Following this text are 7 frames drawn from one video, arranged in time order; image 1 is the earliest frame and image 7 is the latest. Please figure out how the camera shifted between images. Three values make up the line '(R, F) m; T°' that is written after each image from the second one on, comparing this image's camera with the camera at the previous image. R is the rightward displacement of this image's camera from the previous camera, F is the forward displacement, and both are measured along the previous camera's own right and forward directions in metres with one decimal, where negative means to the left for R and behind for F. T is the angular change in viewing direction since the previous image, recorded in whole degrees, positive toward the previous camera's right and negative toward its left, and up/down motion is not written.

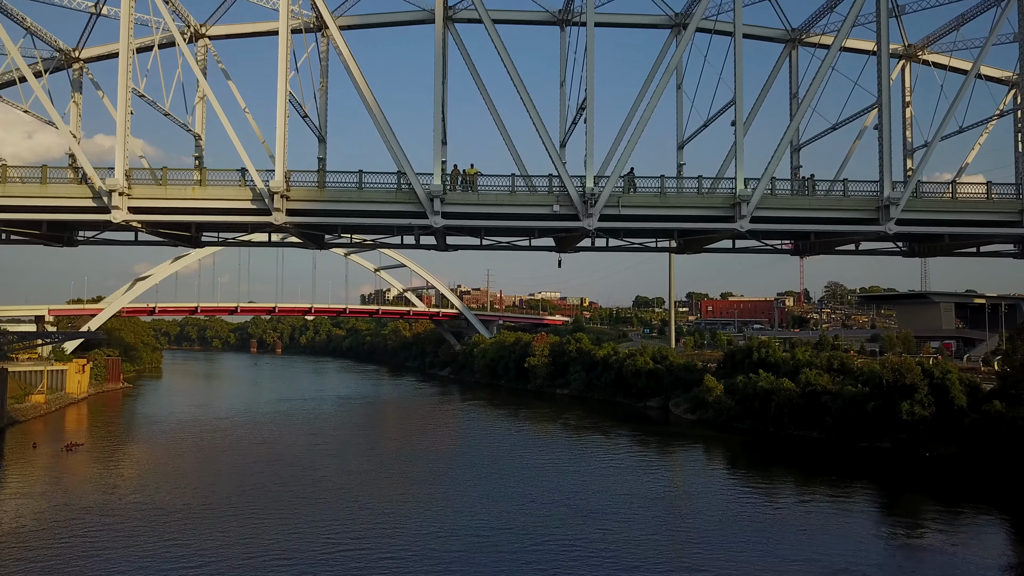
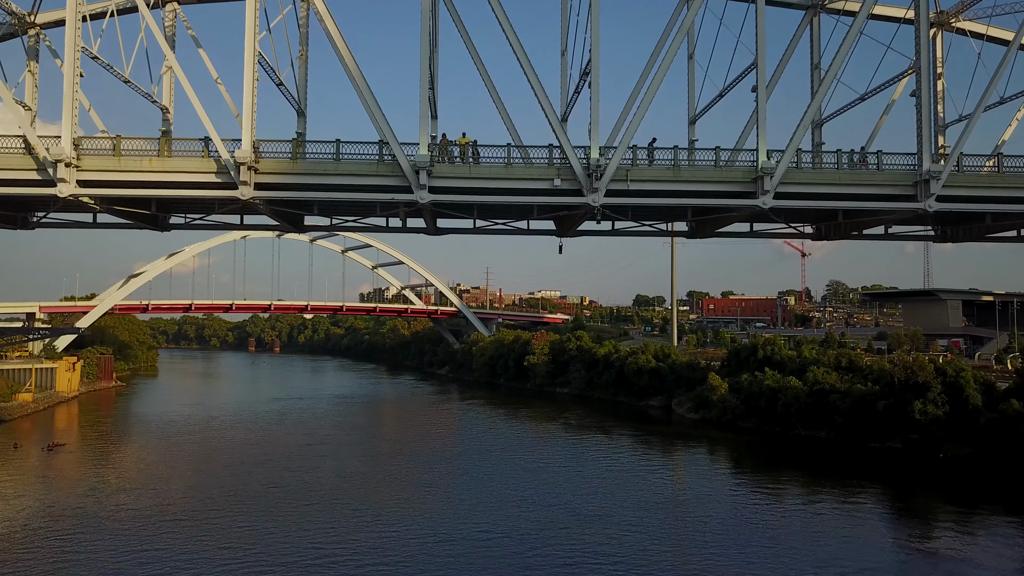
(0.0, +0.5) m; 0°
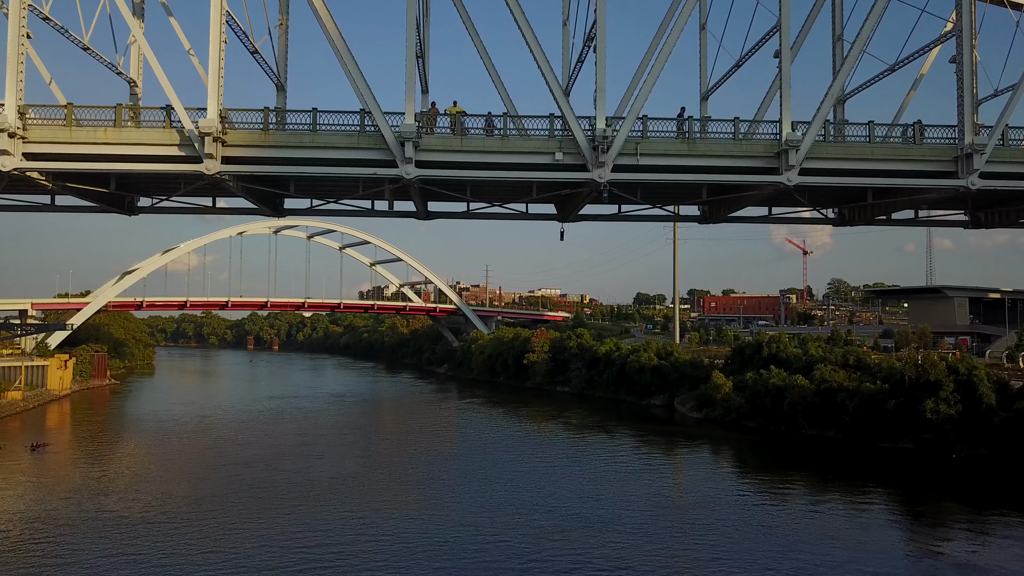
(0.0, +0.5) m; 0°
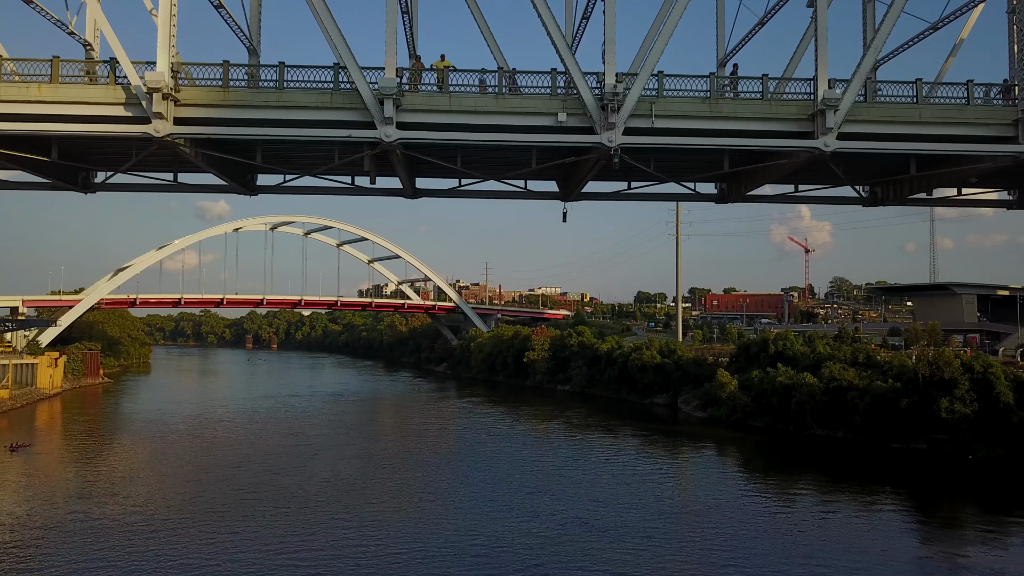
(0.0, +0.5) m; 0°
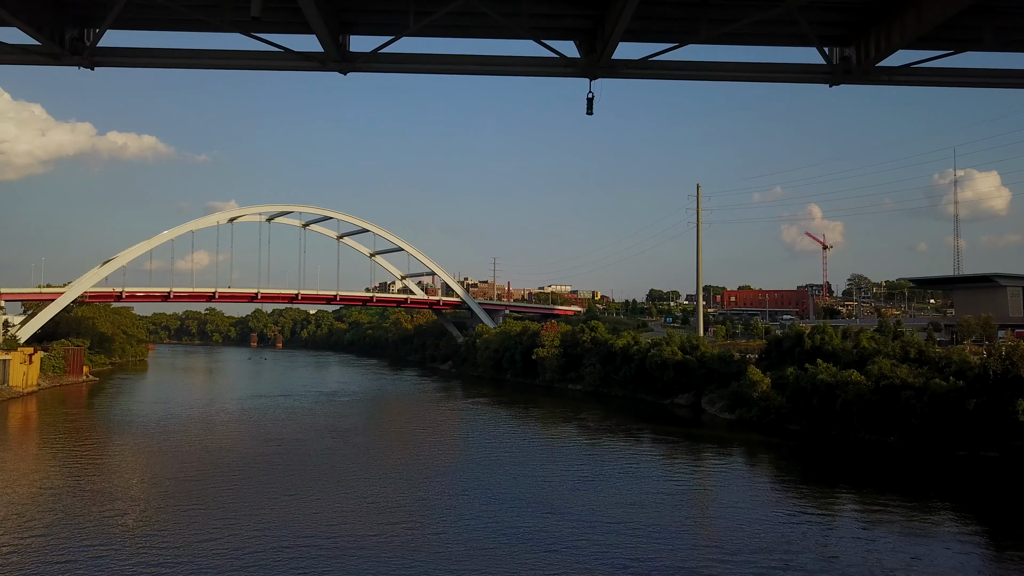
(+0.1, +1.9) m; -1°
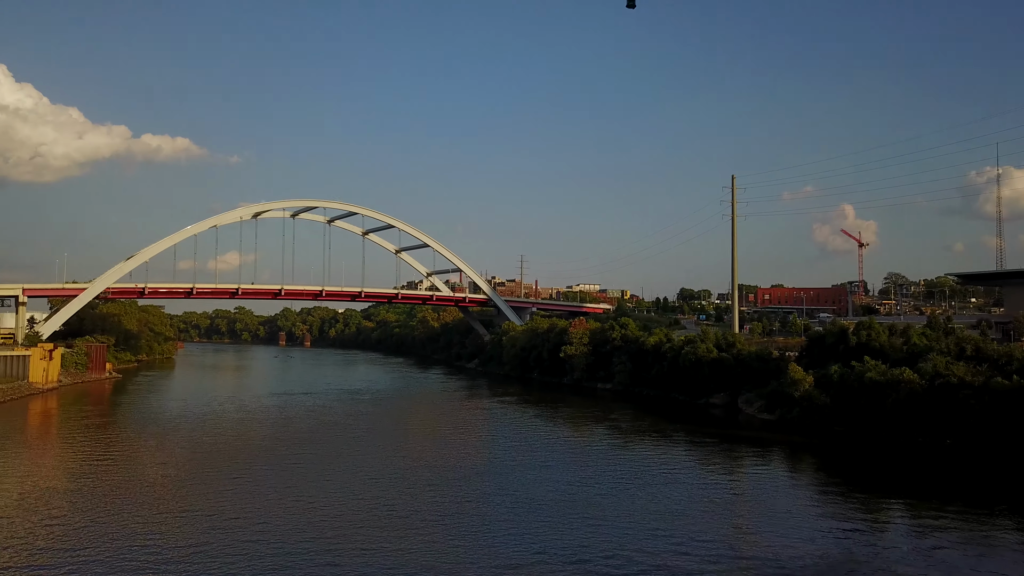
(0.0, +0.8) m; -2°
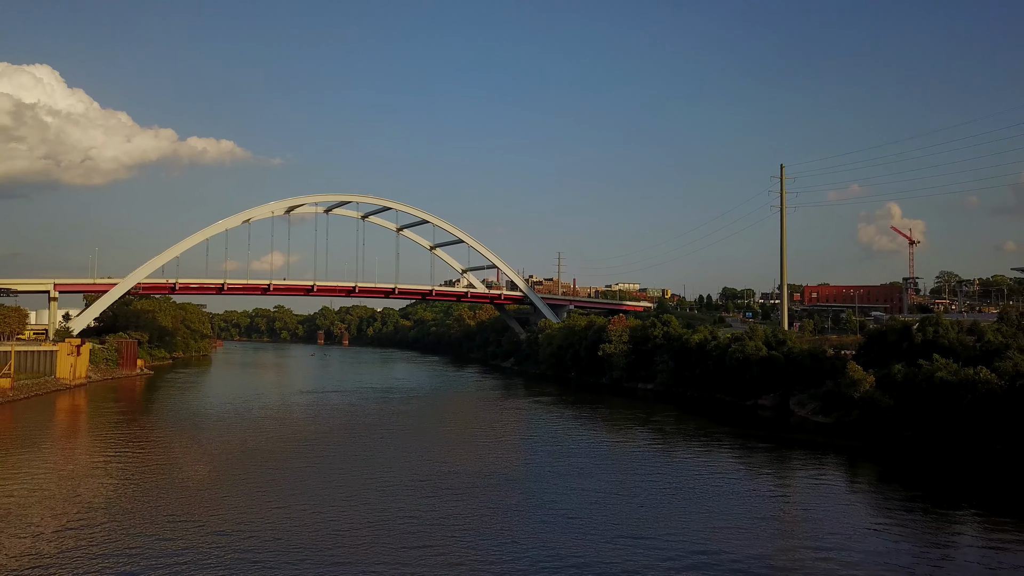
(+0.1, +1.0) m; -3°
